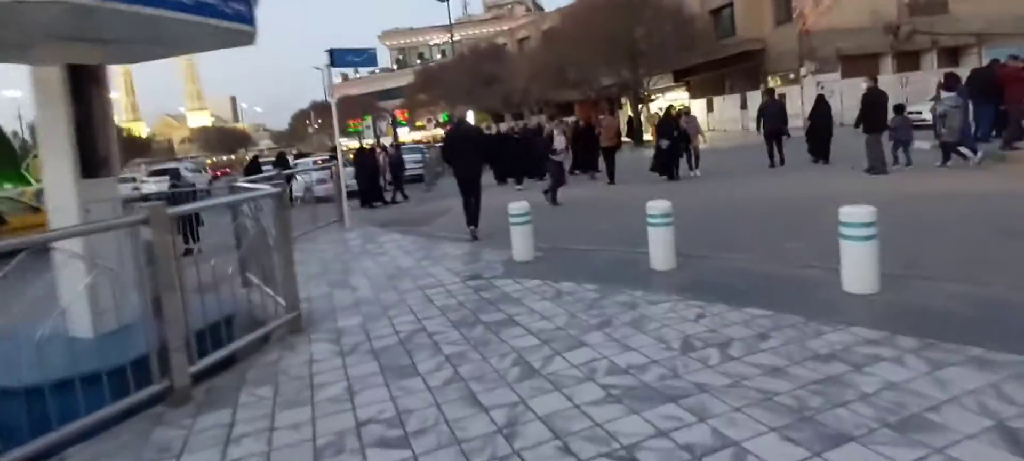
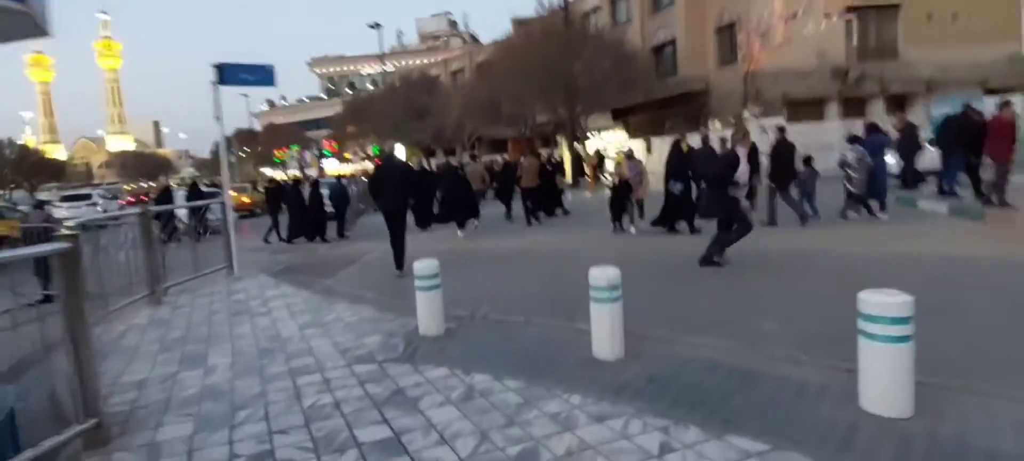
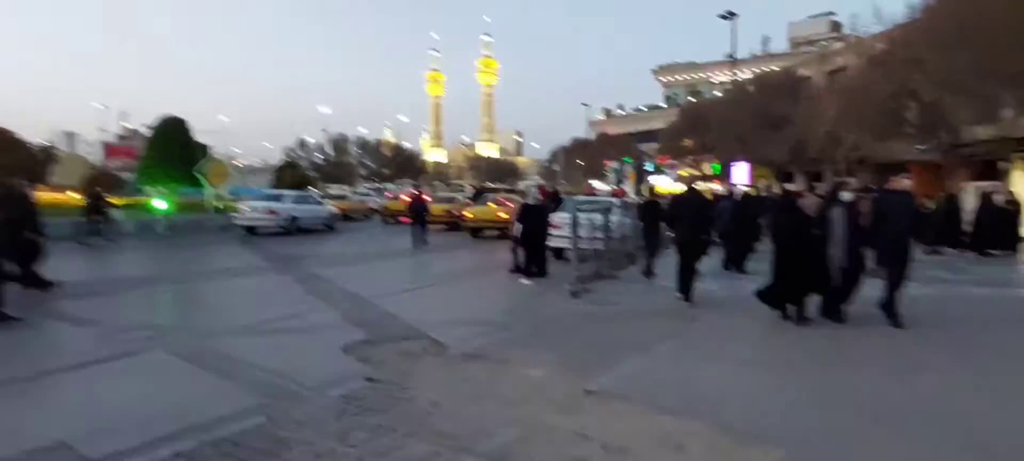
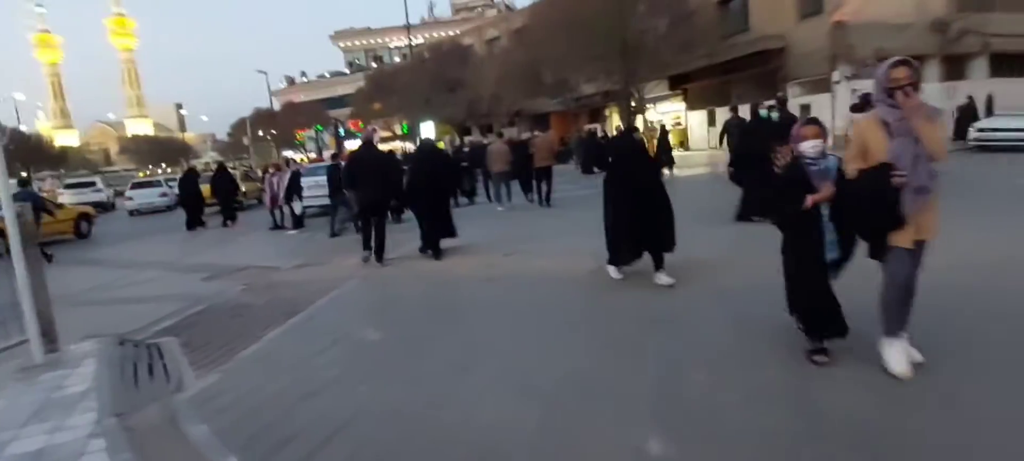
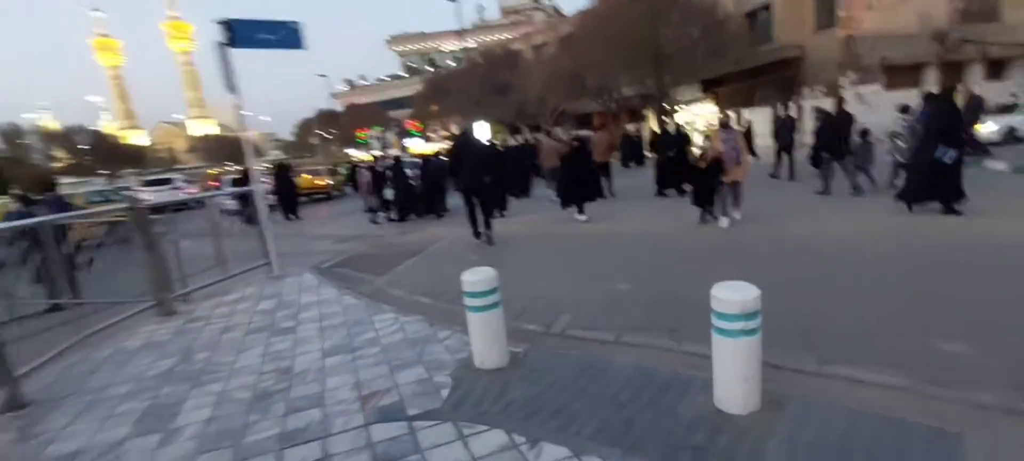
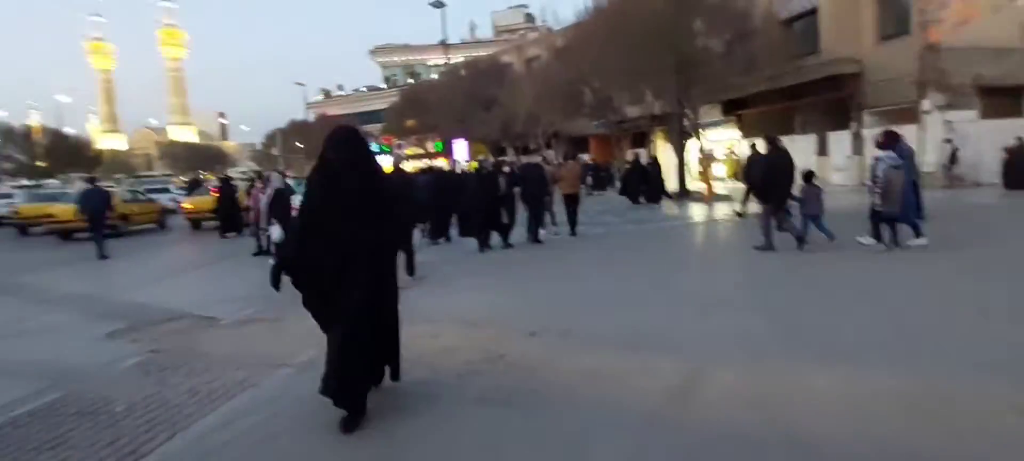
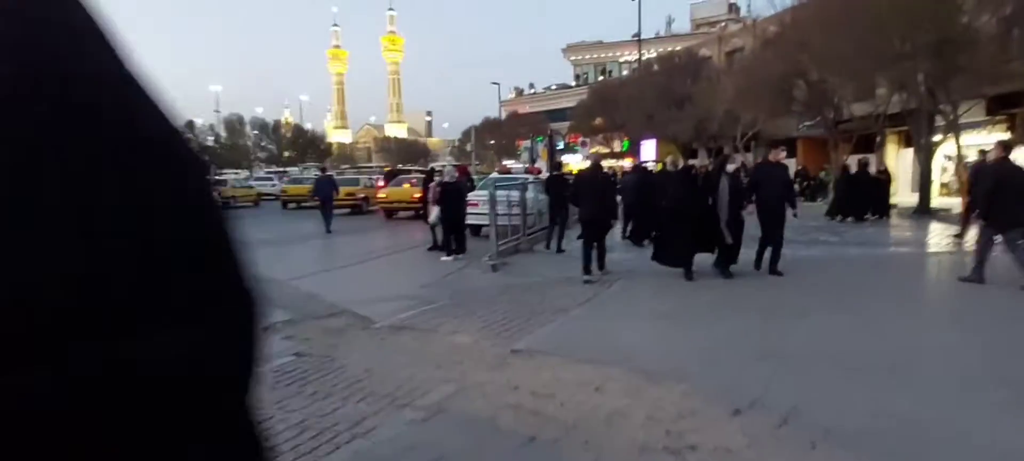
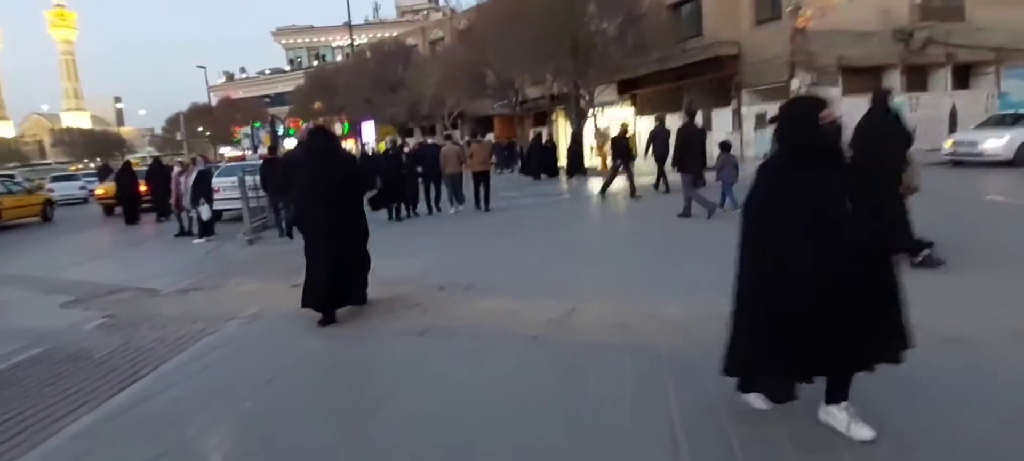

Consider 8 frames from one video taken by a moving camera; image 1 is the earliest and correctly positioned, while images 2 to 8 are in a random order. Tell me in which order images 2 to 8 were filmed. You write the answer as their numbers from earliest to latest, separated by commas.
2, 5, 4, 8, 6, 7, 3
